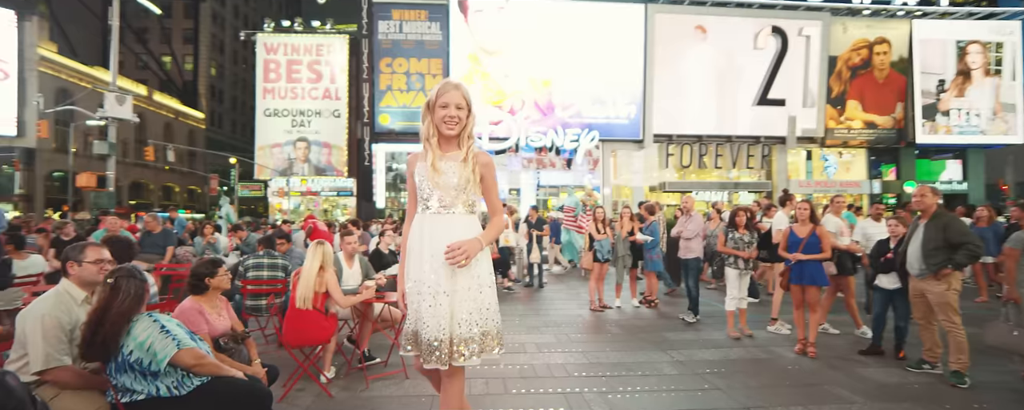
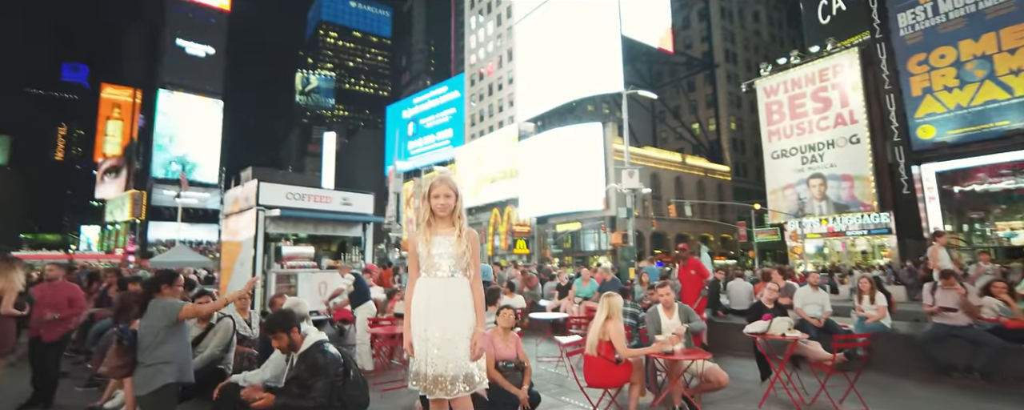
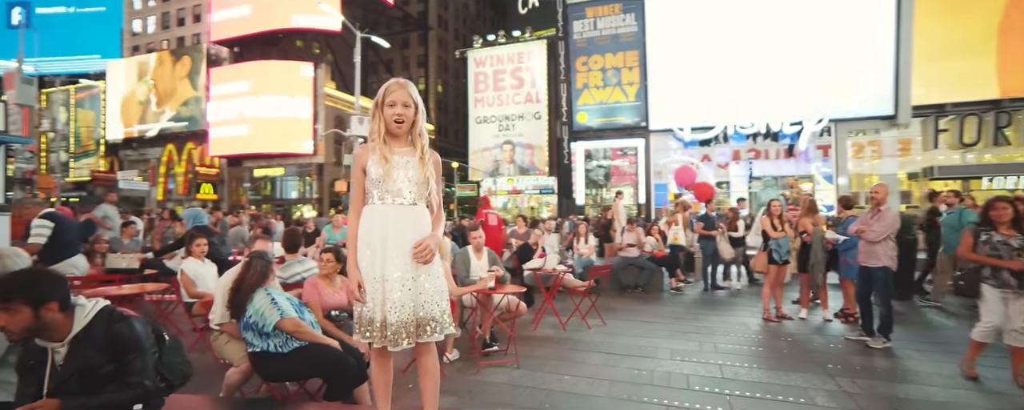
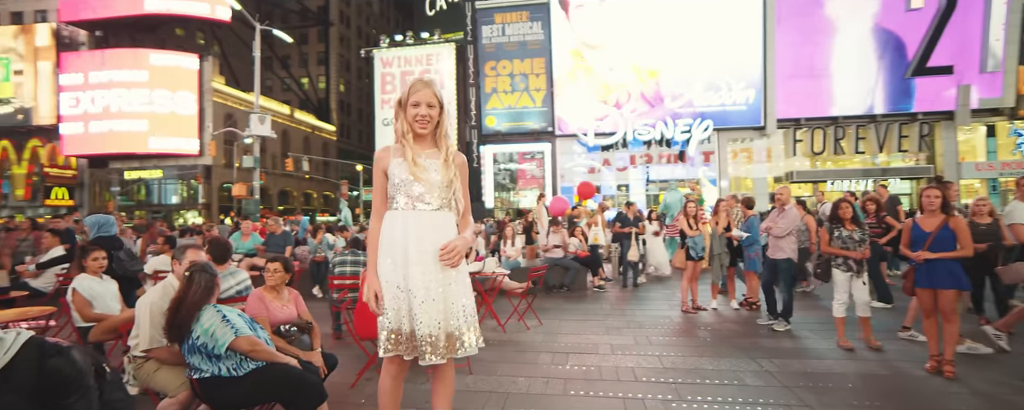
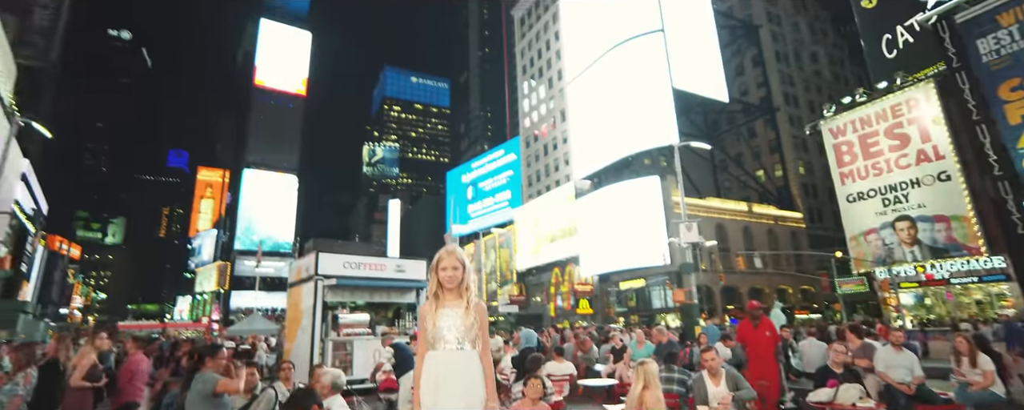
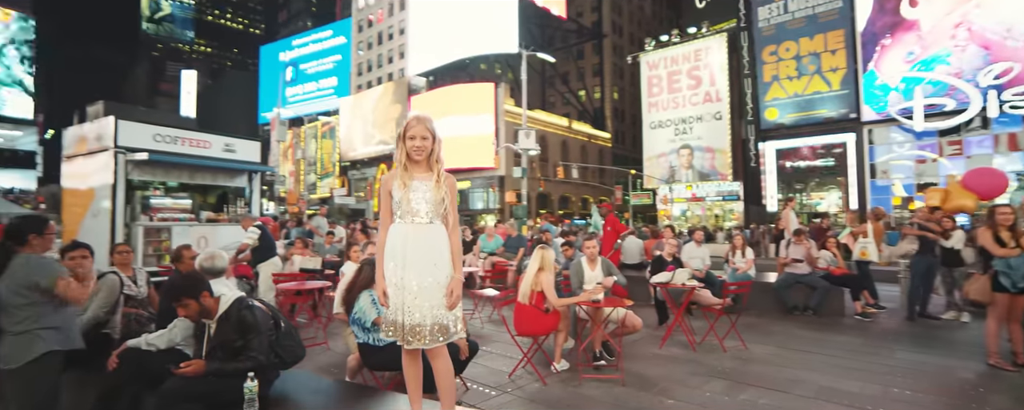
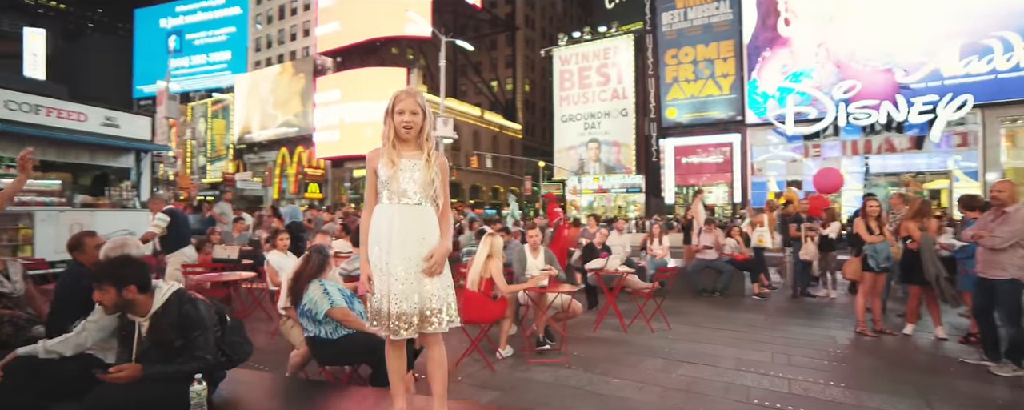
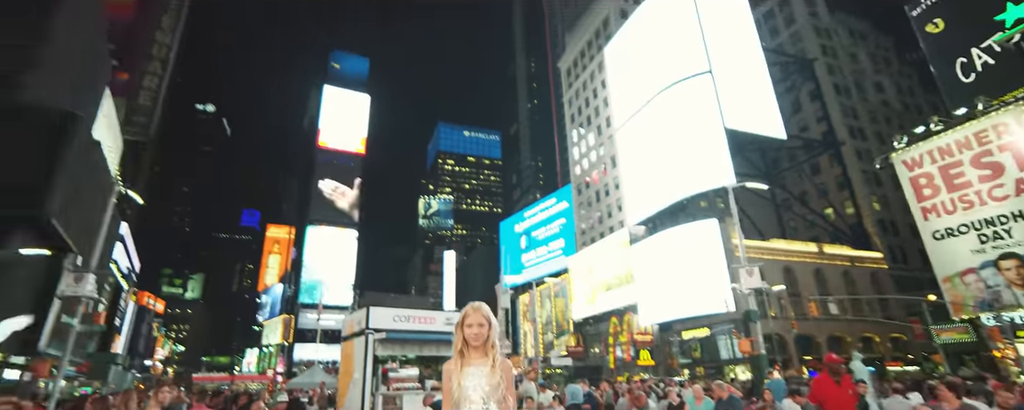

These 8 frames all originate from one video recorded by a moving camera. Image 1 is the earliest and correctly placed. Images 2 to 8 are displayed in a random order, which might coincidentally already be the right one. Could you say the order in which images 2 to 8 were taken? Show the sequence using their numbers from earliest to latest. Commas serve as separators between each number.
4, 3, 7, 6, 2, 5, 8
